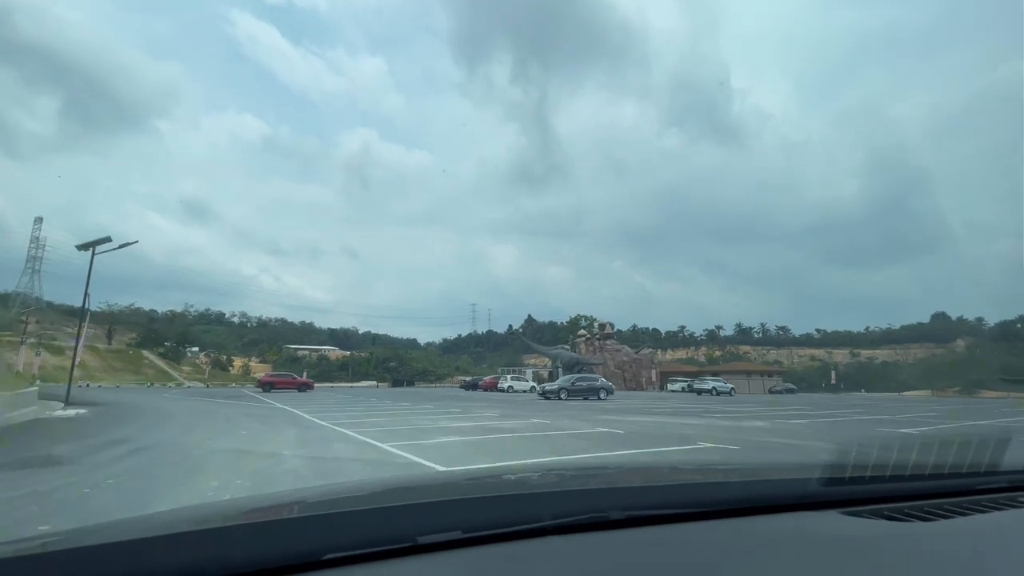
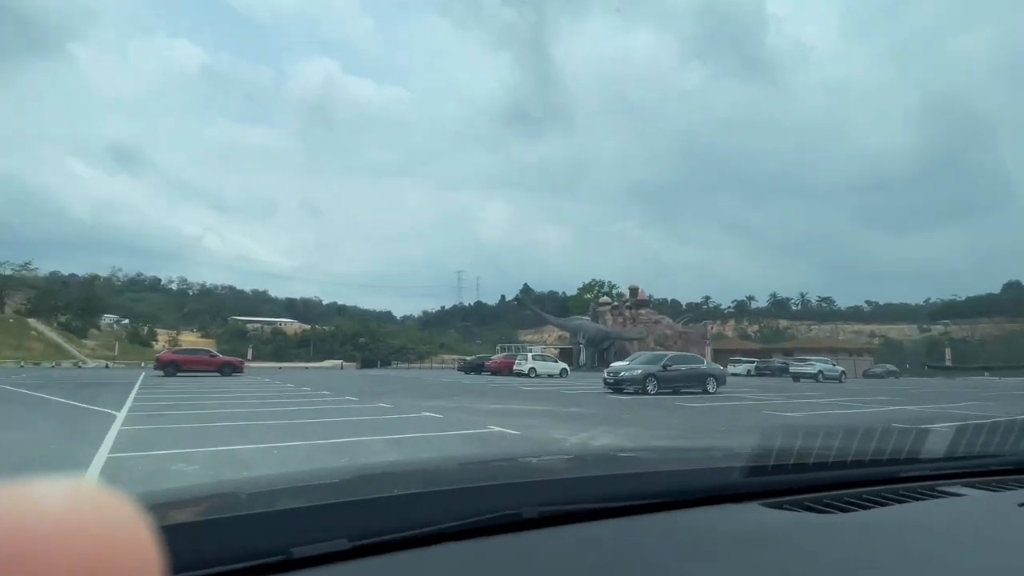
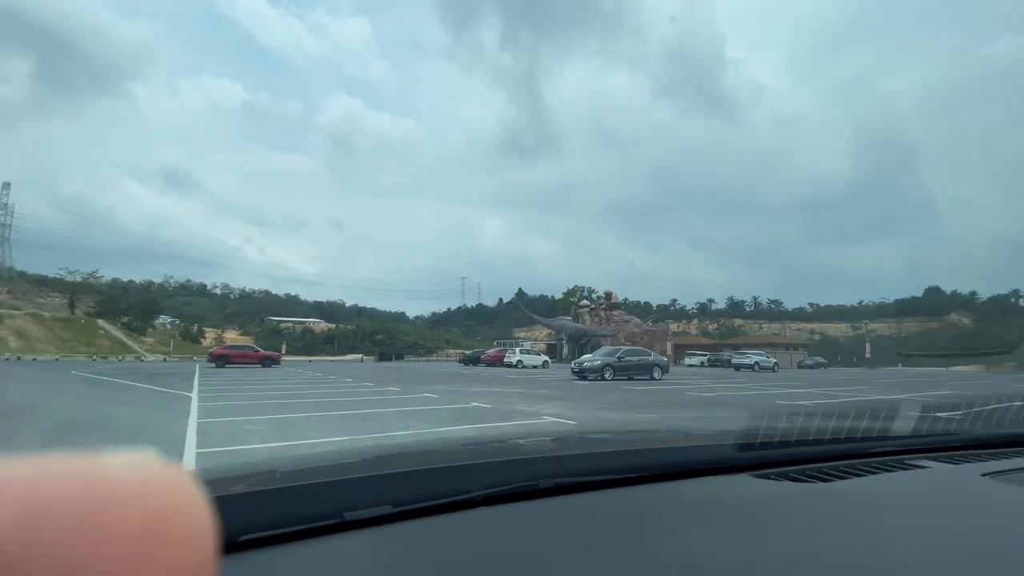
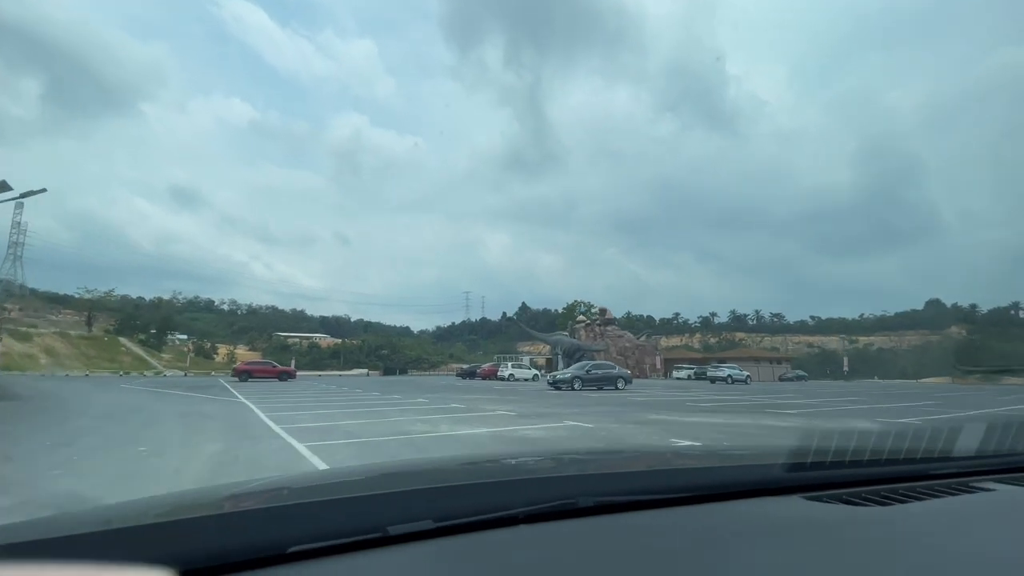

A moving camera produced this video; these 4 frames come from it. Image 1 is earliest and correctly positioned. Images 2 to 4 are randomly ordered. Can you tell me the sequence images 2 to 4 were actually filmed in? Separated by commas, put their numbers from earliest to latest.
4, 3, 2
